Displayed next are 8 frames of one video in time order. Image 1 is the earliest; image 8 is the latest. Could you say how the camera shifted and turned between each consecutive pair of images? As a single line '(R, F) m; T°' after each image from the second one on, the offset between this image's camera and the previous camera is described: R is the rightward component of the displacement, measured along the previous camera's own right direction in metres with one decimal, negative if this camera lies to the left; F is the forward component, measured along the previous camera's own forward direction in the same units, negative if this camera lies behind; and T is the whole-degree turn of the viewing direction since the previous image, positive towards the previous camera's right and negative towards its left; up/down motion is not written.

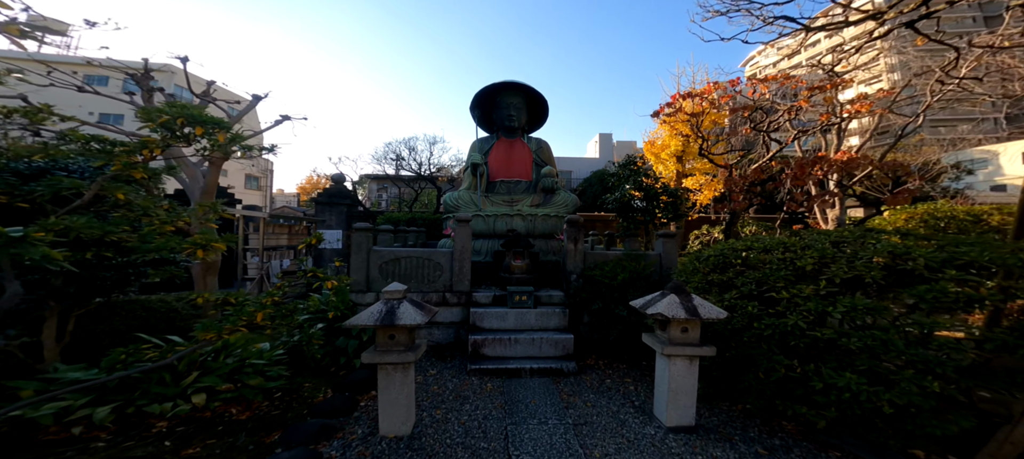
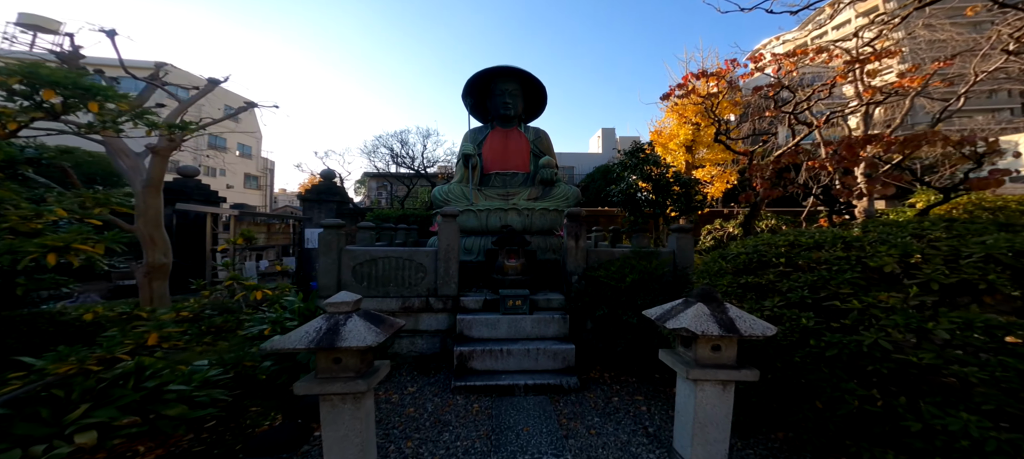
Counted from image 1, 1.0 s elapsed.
(+0.1, +0.5) m; 0°
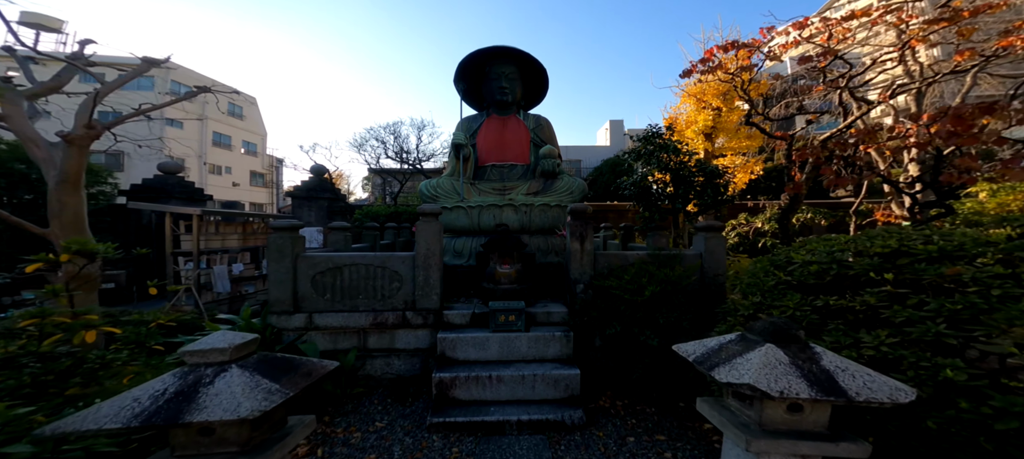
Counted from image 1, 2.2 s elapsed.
(+0.2, +0.7) m; -1°
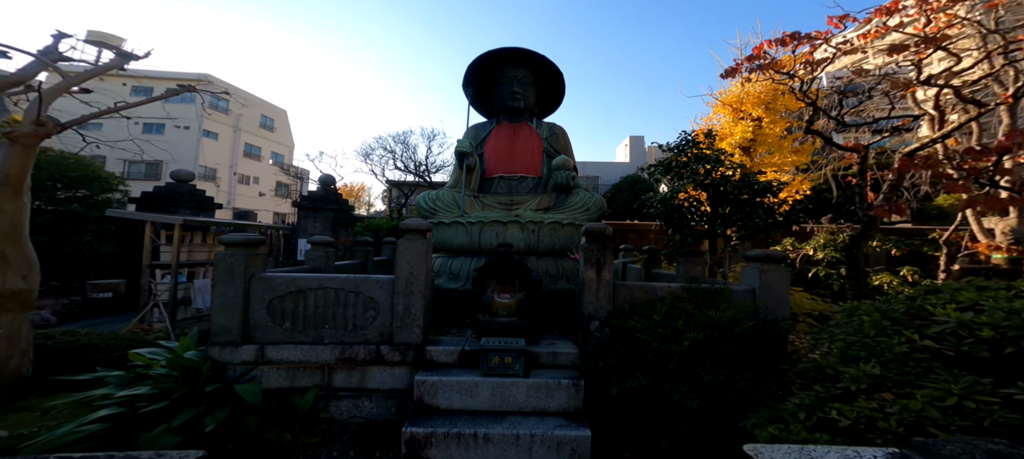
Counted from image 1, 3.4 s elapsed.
(+0.2, +0.6) m; -3°
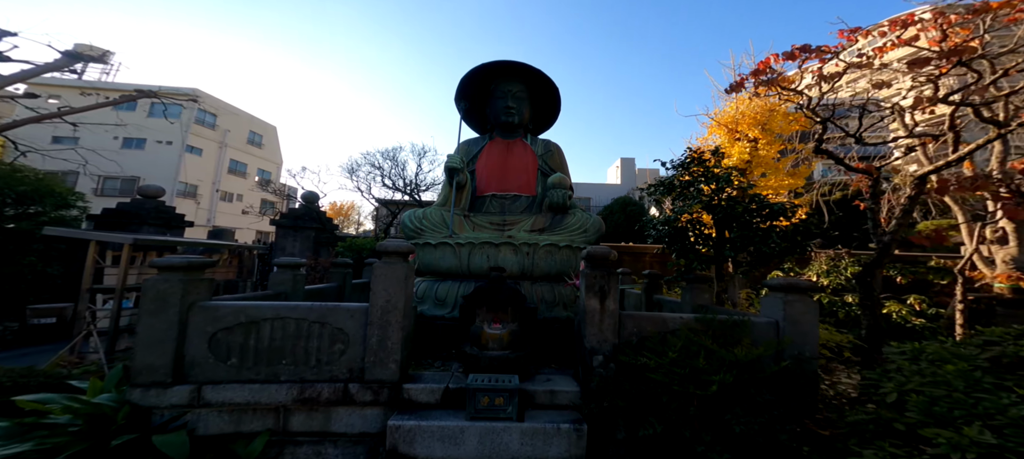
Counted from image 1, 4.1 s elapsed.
(0.0, +0.3) m; +2°
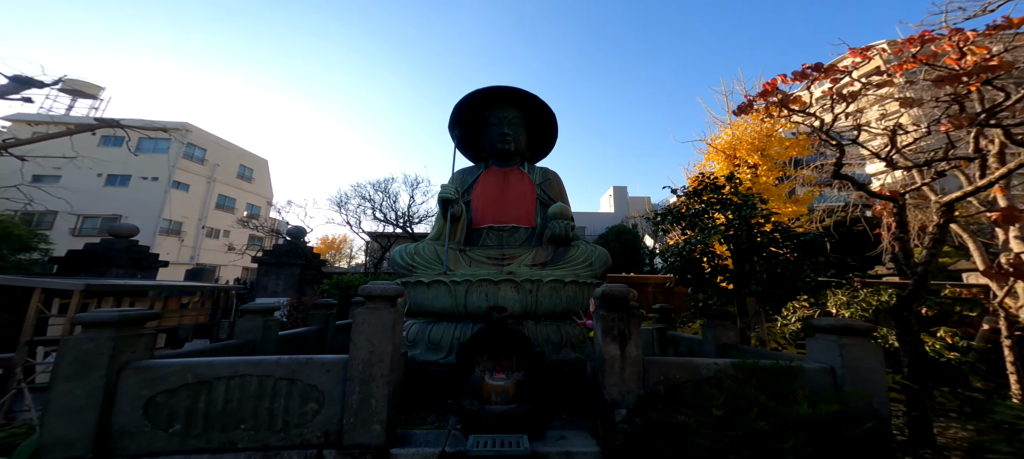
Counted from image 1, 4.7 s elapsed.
(-0.1, +0.3) m; +1°
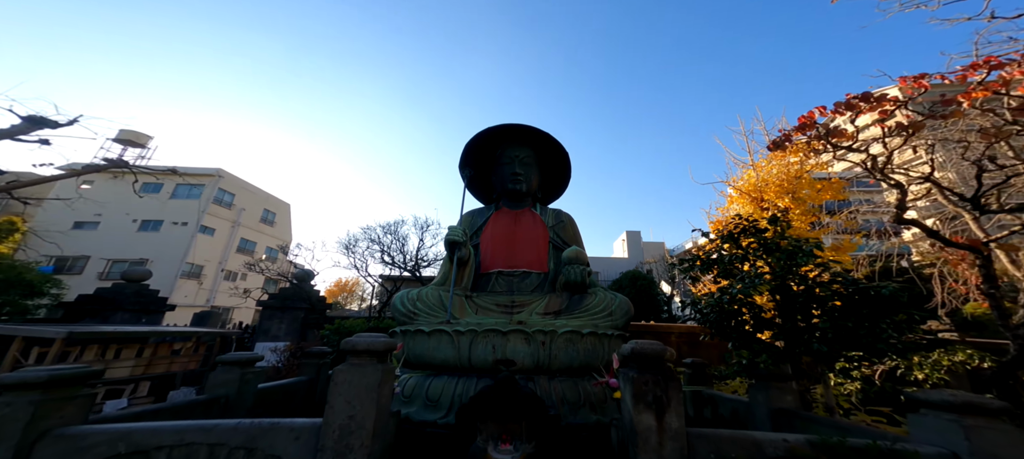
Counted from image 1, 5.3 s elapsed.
(0.0, +0.3) m; -2°
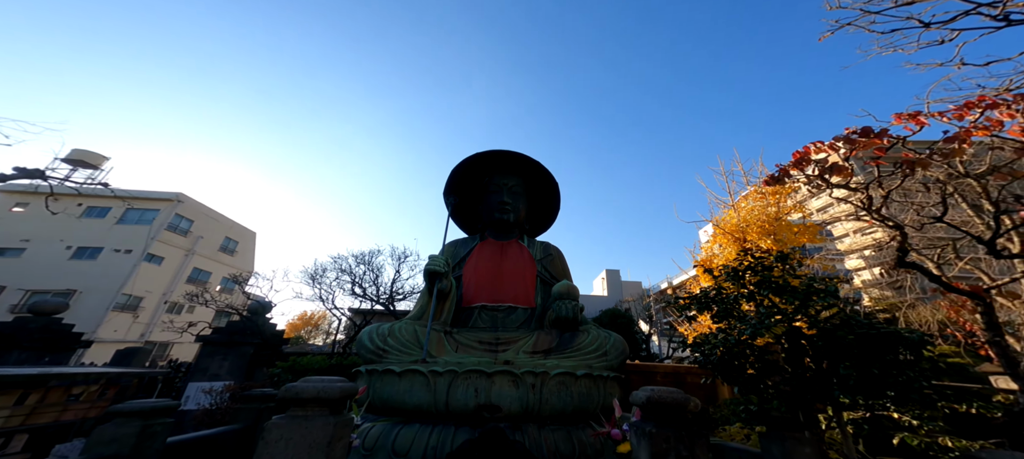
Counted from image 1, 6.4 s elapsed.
(-0.1, +0.3) m; +4°
